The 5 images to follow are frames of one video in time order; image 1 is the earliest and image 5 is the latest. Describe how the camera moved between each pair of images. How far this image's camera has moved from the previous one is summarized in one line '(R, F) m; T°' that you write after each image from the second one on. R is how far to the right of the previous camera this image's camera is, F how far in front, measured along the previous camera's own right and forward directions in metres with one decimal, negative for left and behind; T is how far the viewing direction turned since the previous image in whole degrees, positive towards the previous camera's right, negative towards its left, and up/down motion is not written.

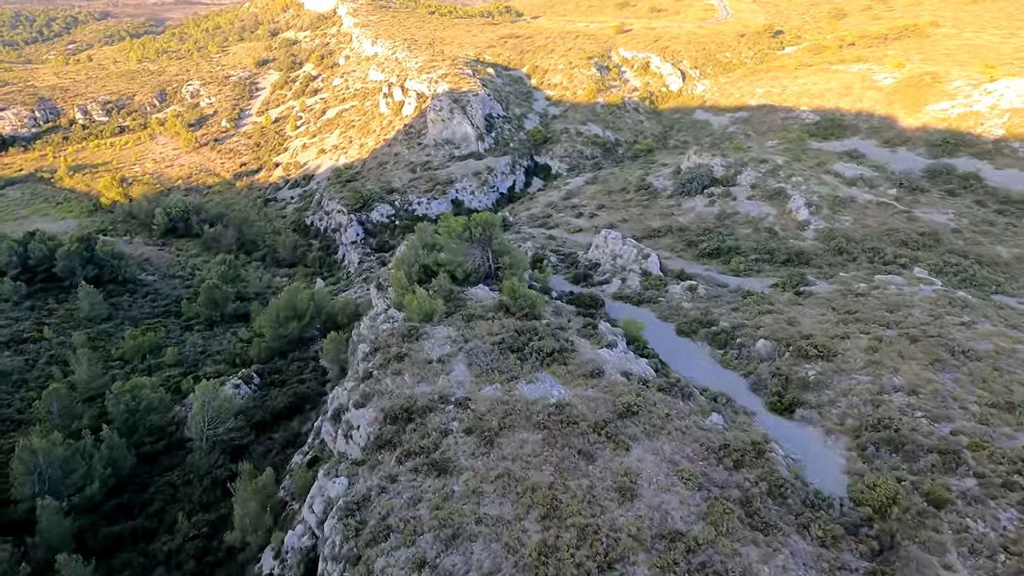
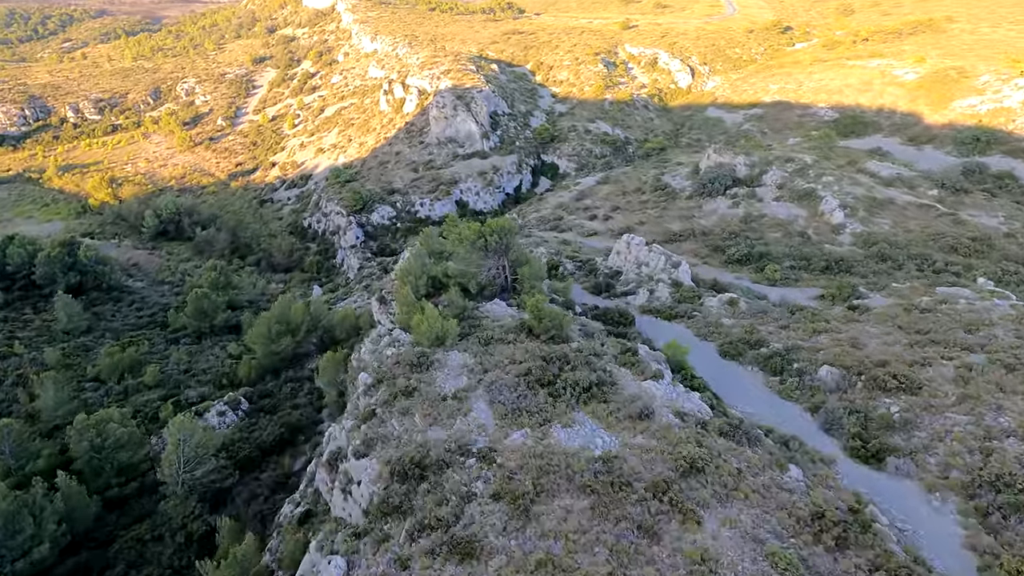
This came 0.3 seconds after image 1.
(-1.0, +3.4) m; 0°
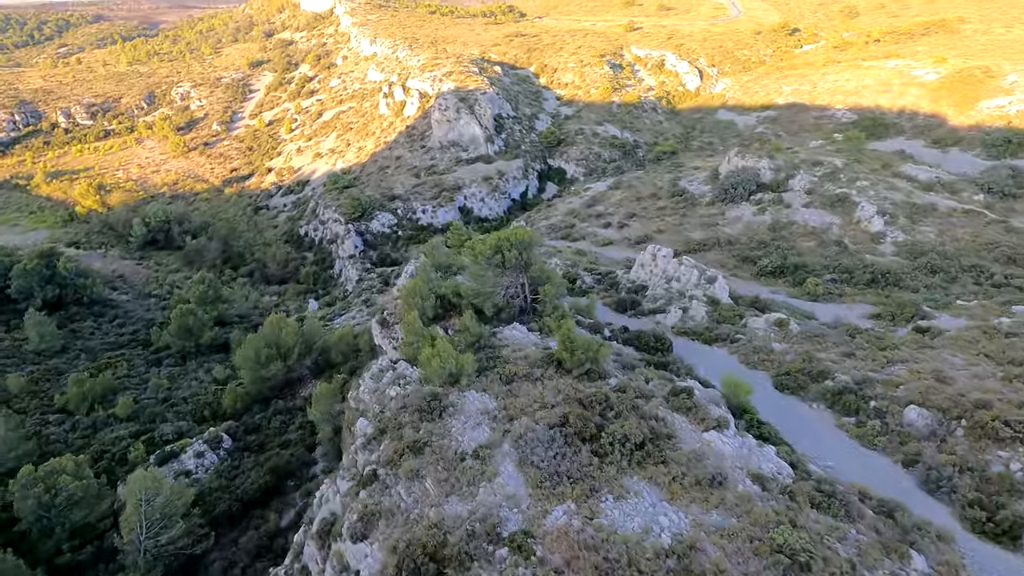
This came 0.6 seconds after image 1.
(-0.9, +3.4) m; 0°
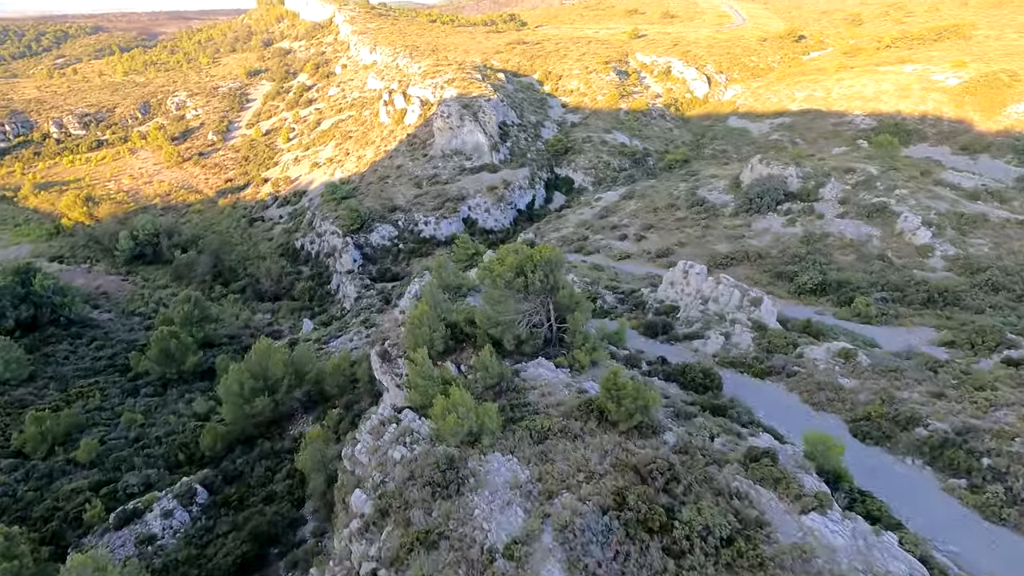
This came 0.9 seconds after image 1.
(-0.9, +3.5) m; 0°
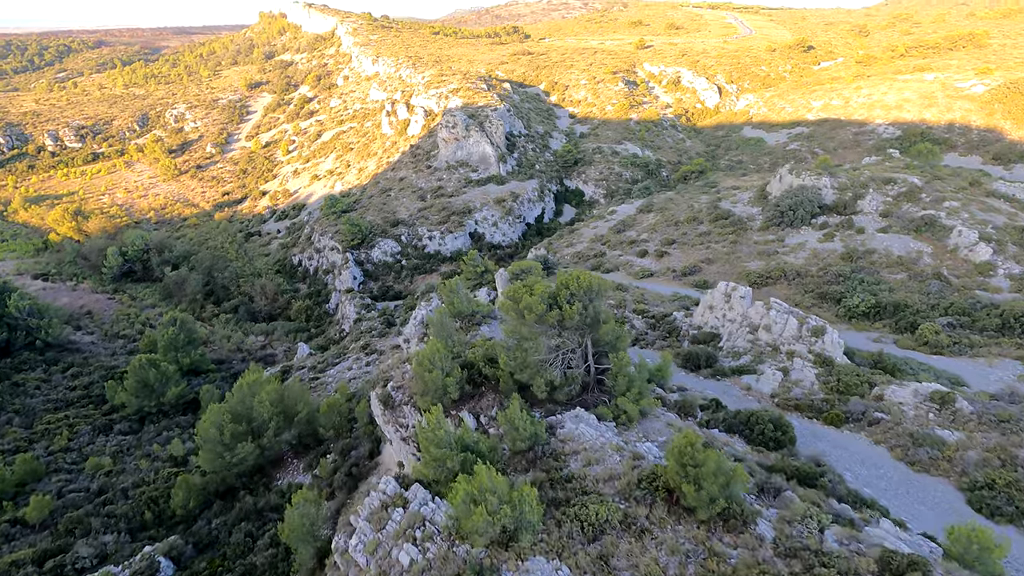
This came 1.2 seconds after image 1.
(-0.9, +3.5) m; 0°
